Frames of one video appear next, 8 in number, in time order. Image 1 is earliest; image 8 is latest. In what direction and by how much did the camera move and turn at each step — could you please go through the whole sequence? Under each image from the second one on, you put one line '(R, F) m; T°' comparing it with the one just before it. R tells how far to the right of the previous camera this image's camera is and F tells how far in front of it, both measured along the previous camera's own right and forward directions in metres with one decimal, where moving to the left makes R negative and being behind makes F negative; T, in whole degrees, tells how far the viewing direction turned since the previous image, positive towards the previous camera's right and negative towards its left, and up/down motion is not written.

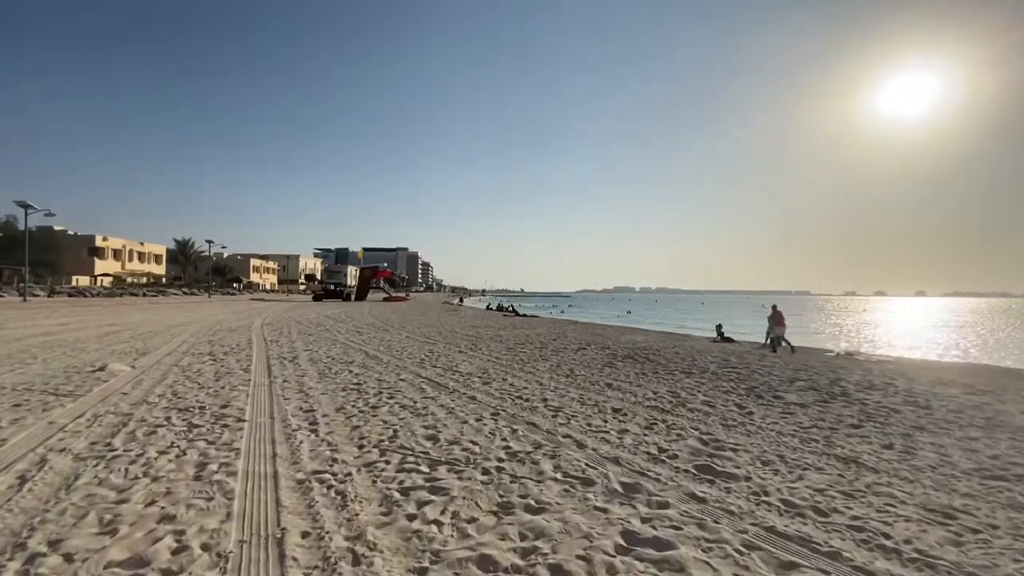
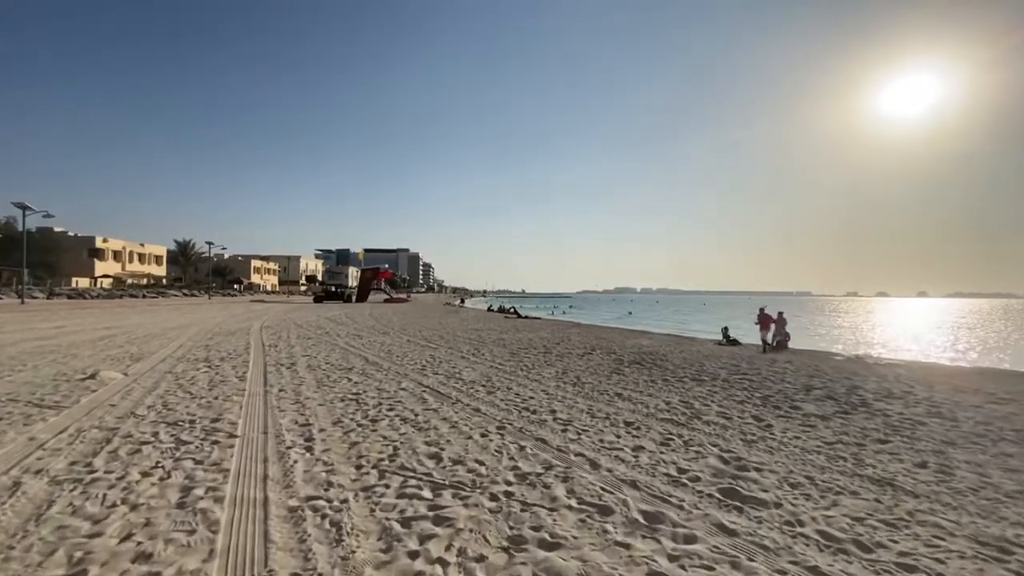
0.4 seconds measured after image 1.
(-0.1, +0.4) m; 0°
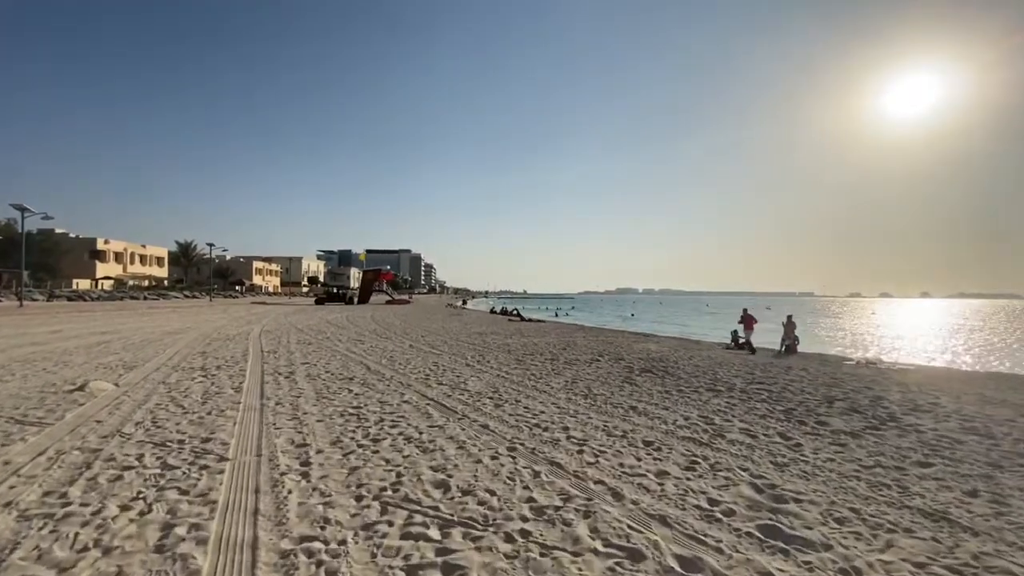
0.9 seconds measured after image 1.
(-0.1, +0.5) m; 0°
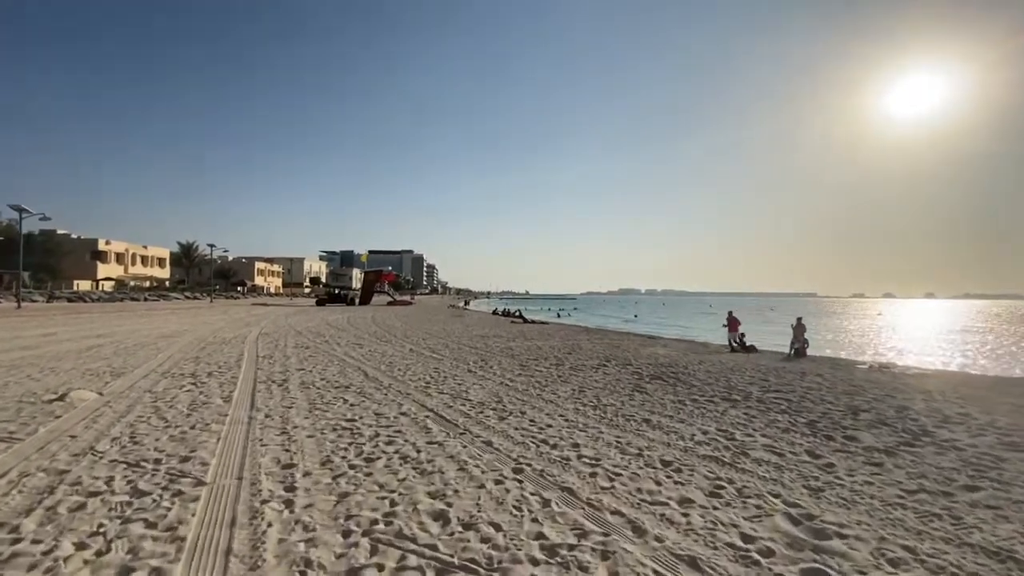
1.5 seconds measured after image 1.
(0.0, +0.5) m; 0°
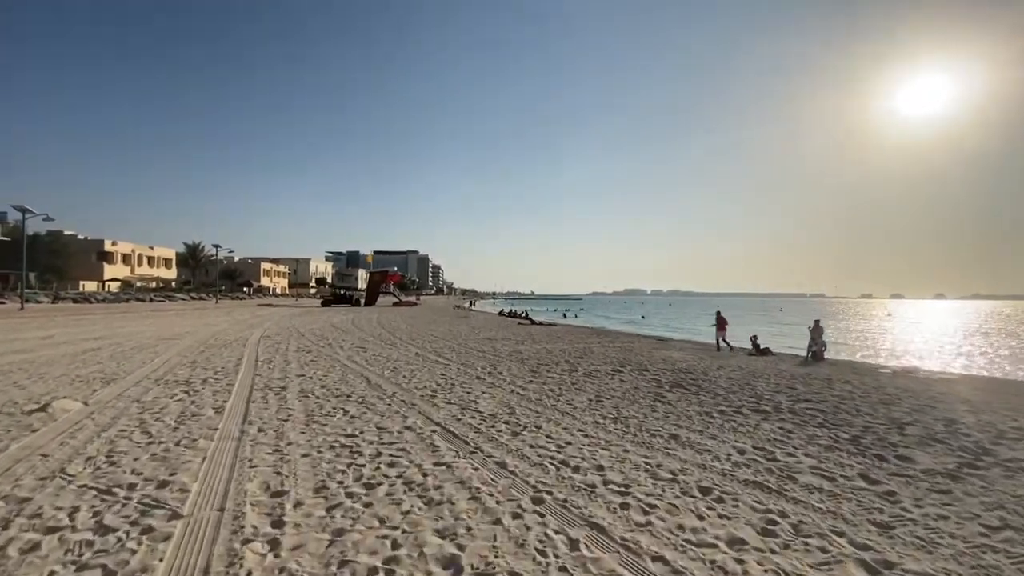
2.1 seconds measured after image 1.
(-0.1, +0.7) m; -1°
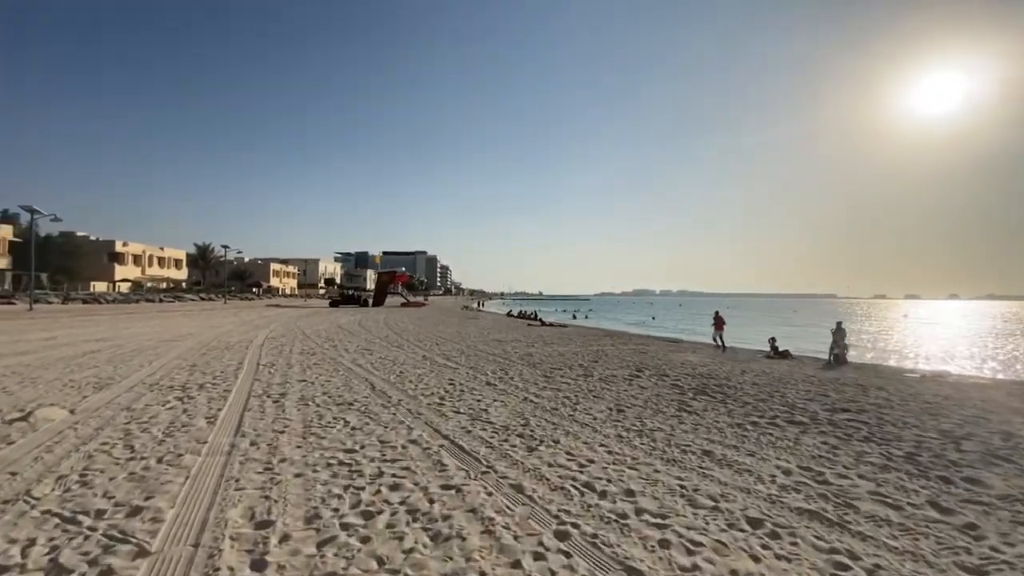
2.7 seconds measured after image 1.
(-0.1, +0.7) m; -1°
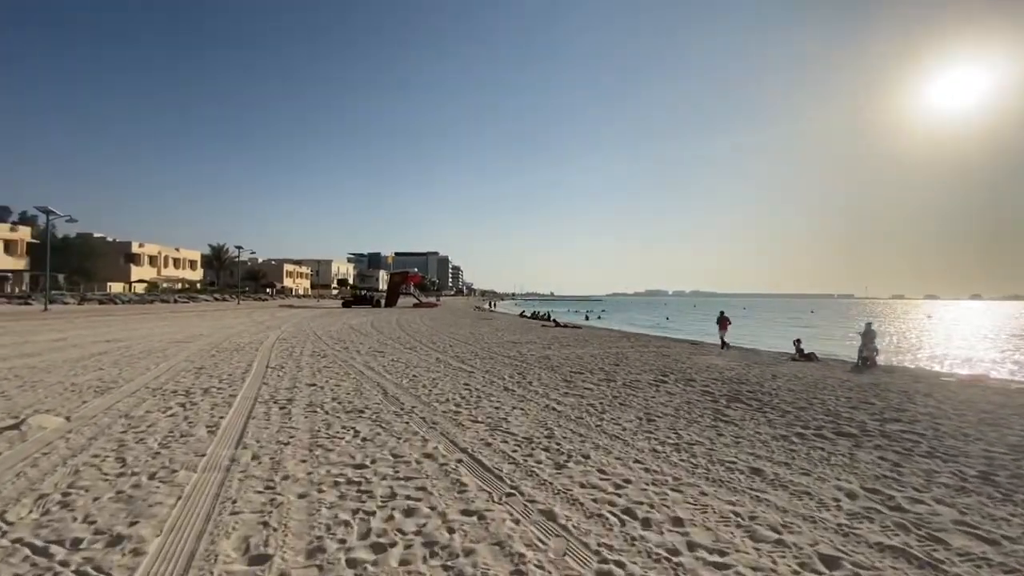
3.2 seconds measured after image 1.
(-0.2, +0.6) m; -1°
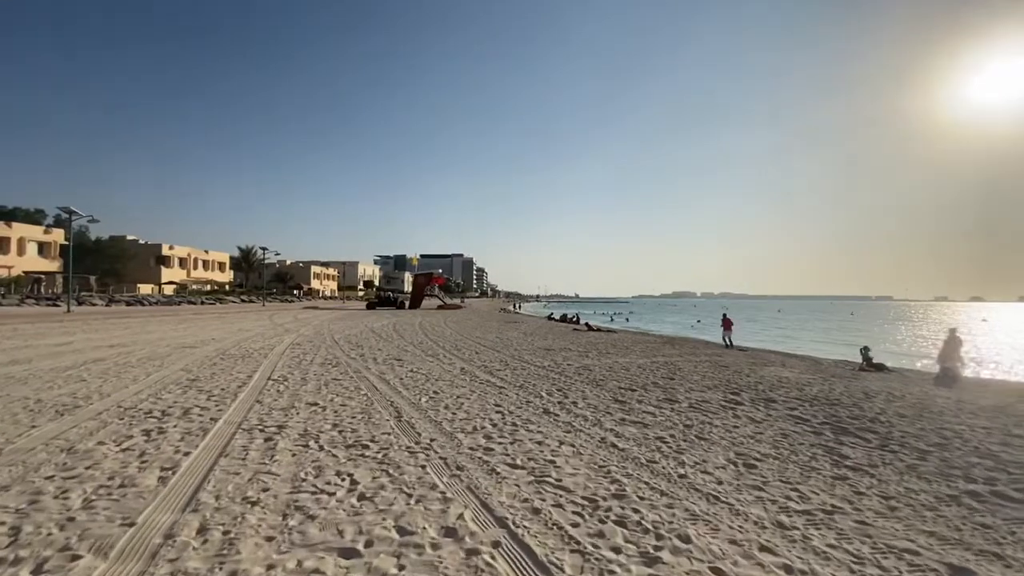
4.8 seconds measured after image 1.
(-0.3, +2.0) m; -3°
